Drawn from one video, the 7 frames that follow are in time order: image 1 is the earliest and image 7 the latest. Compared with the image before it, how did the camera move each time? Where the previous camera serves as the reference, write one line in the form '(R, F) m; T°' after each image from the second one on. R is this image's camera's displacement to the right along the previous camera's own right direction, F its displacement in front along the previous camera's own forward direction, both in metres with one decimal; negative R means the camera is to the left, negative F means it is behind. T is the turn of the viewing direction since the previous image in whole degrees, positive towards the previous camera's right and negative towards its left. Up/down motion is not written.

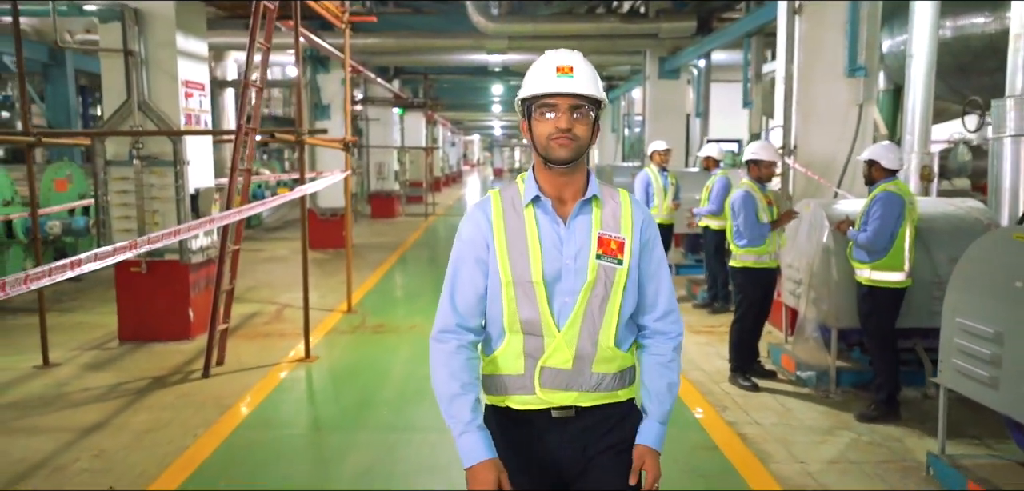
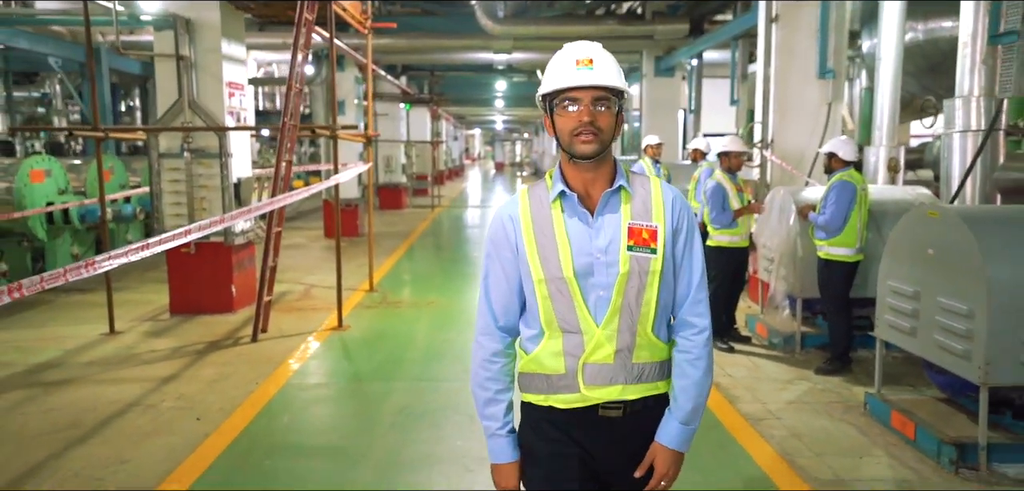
(-0.1, -0.9) m; 0°
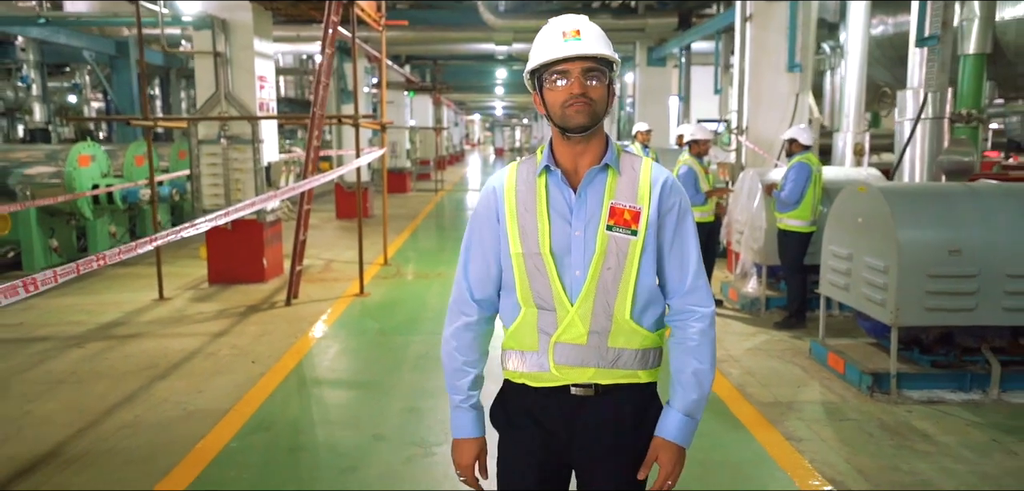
(0.0, -0.9) m; 0°
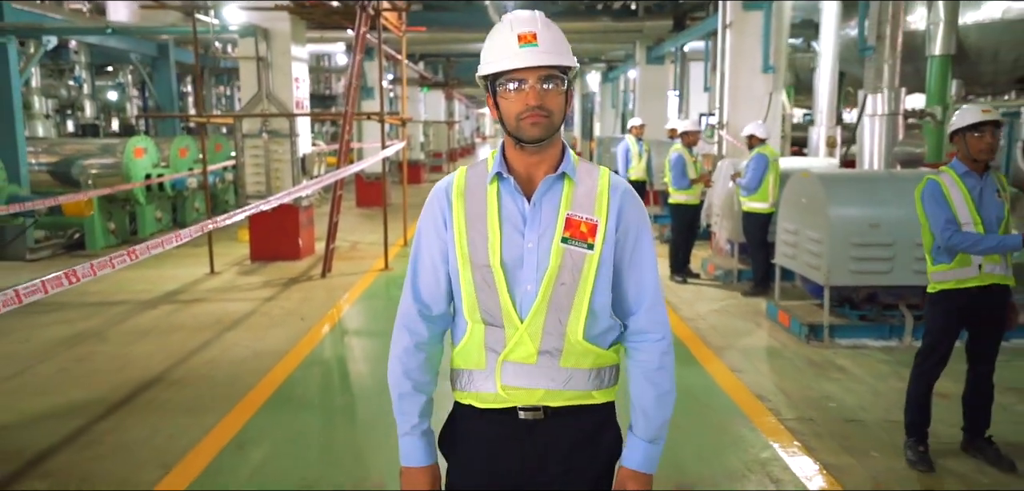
(+0.1, -1.1) m; -1°
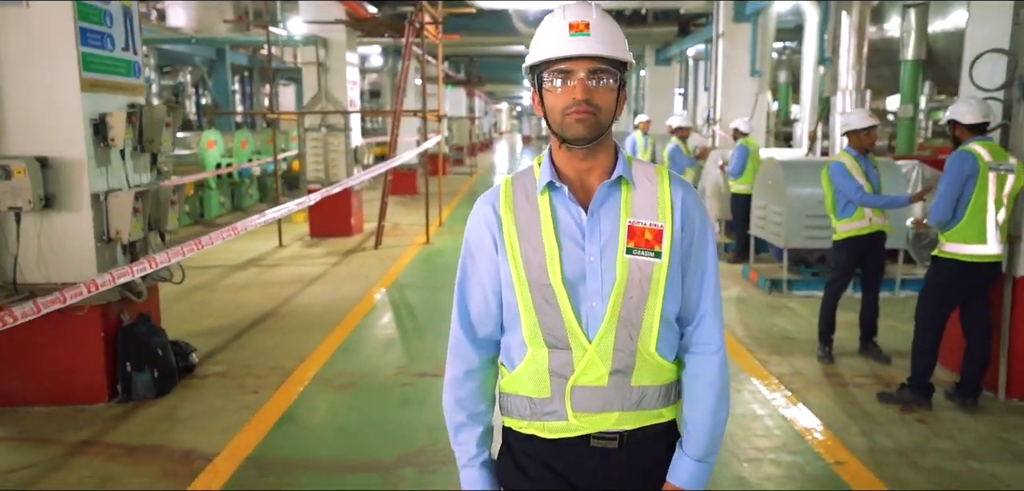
(-0.1, -1.6) m; -1°
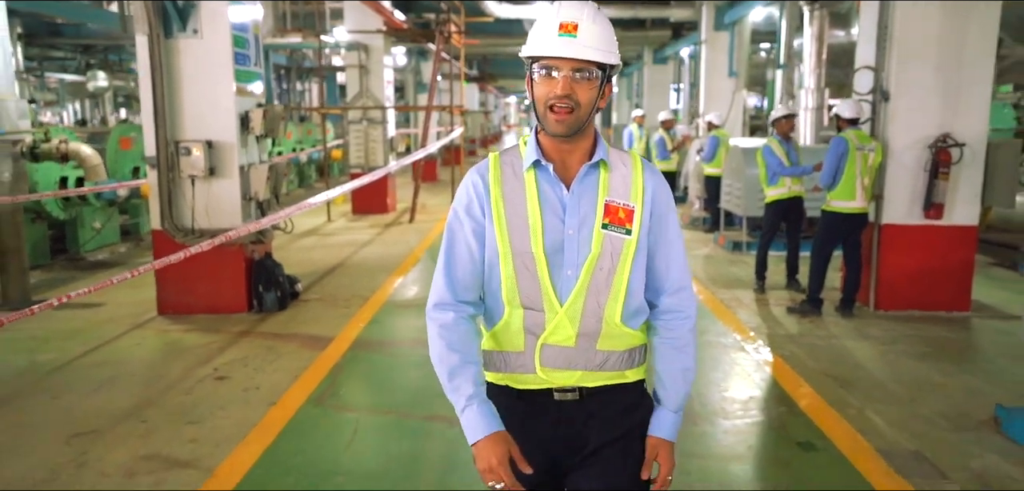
(-0.1, -1.9) m; -1°
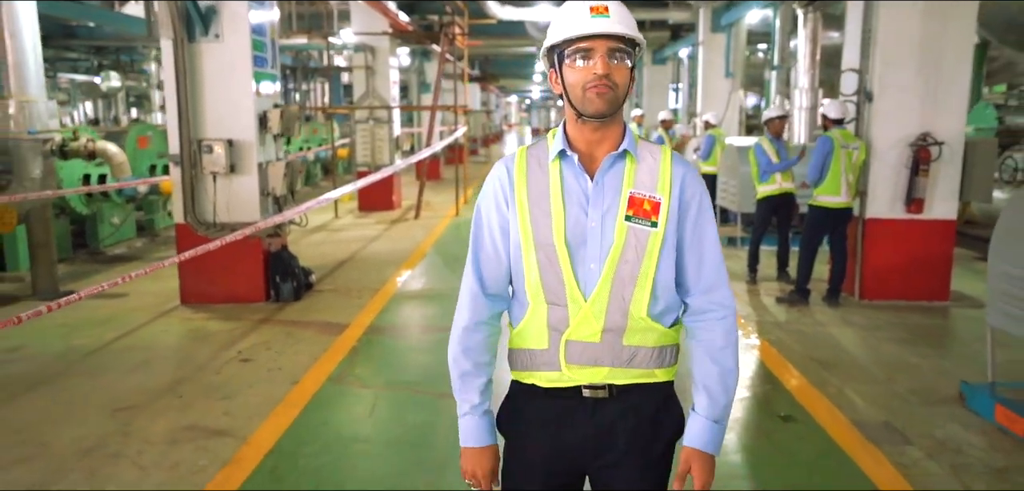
(0.0, -0.4) m; 0°
